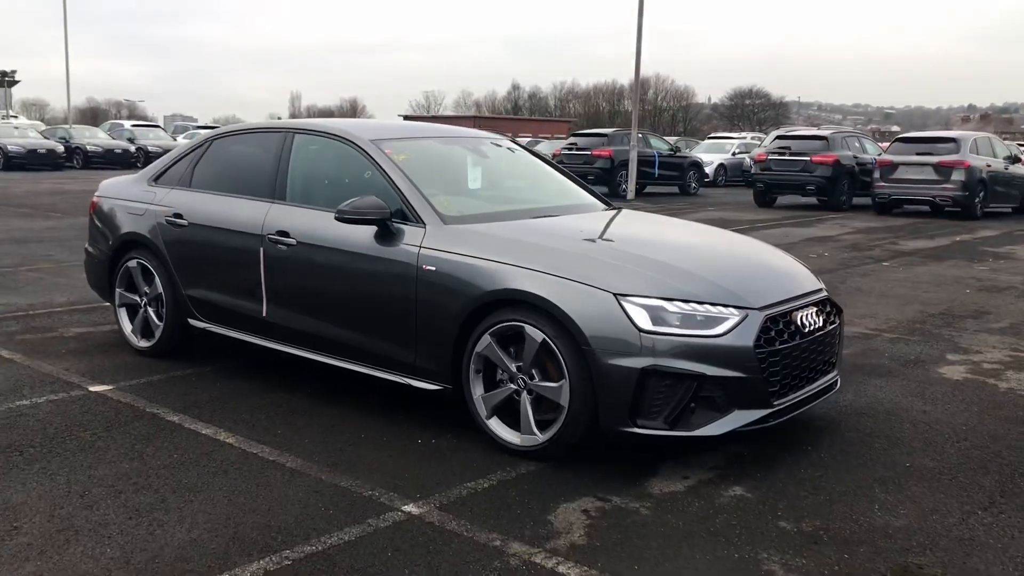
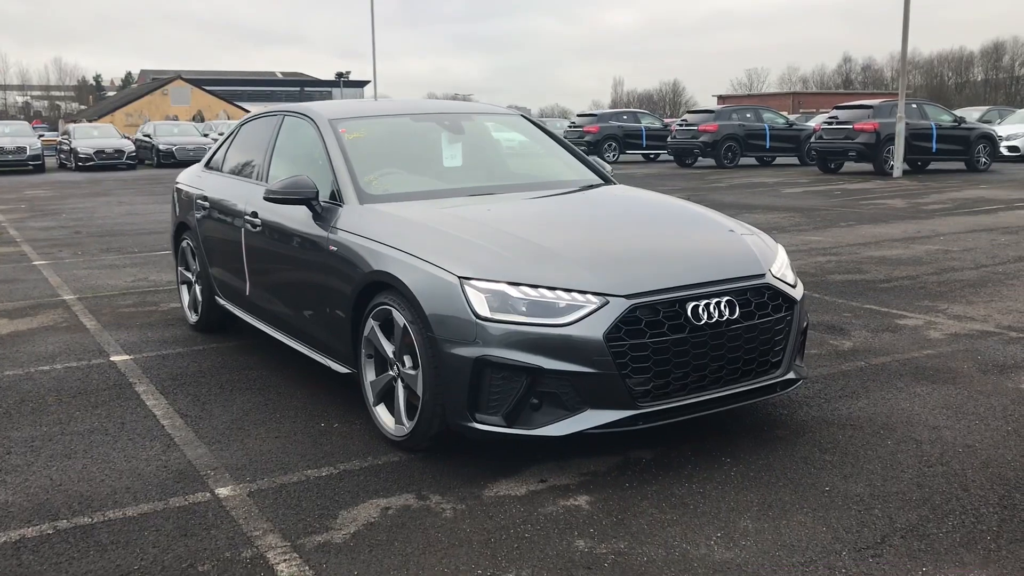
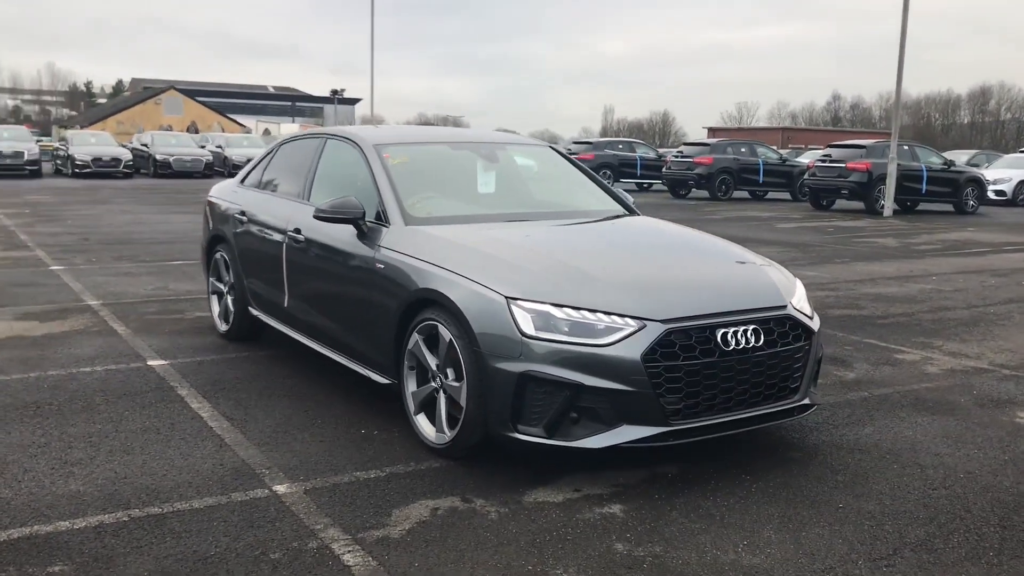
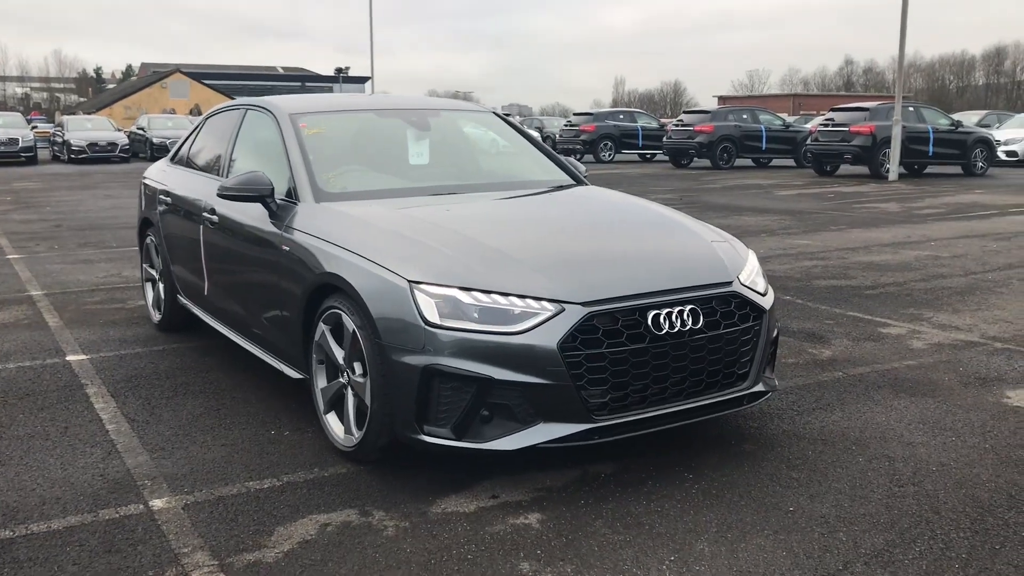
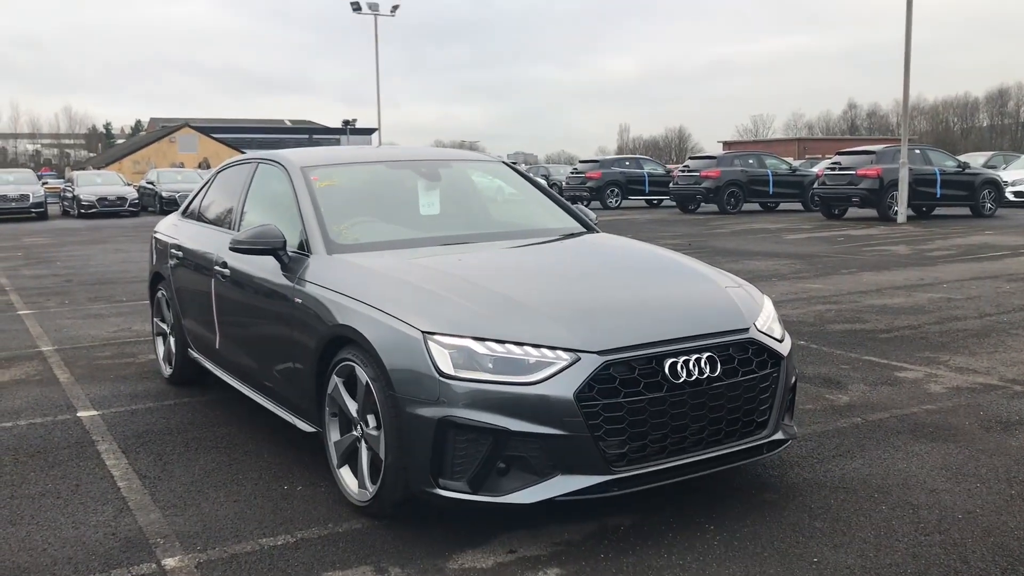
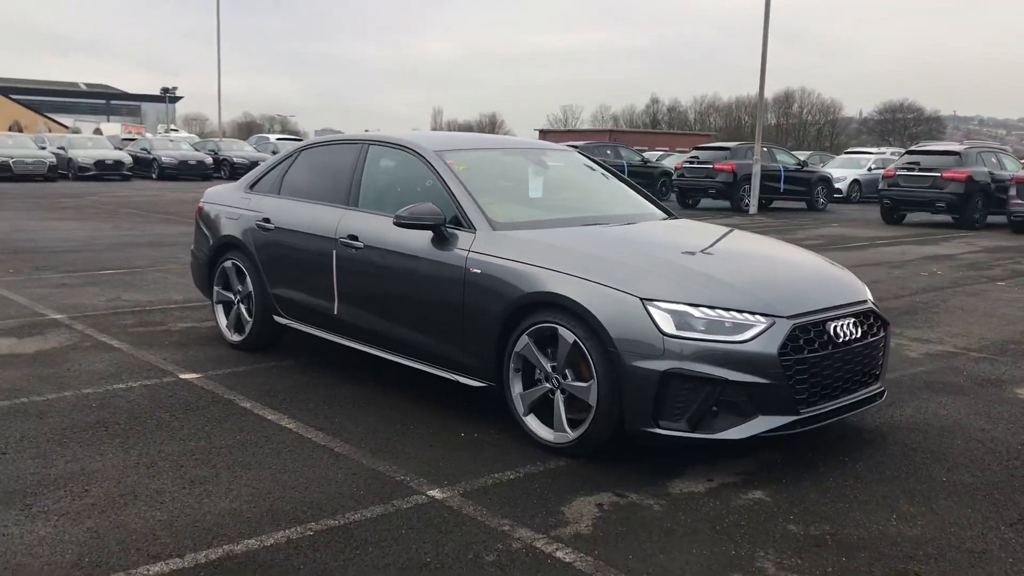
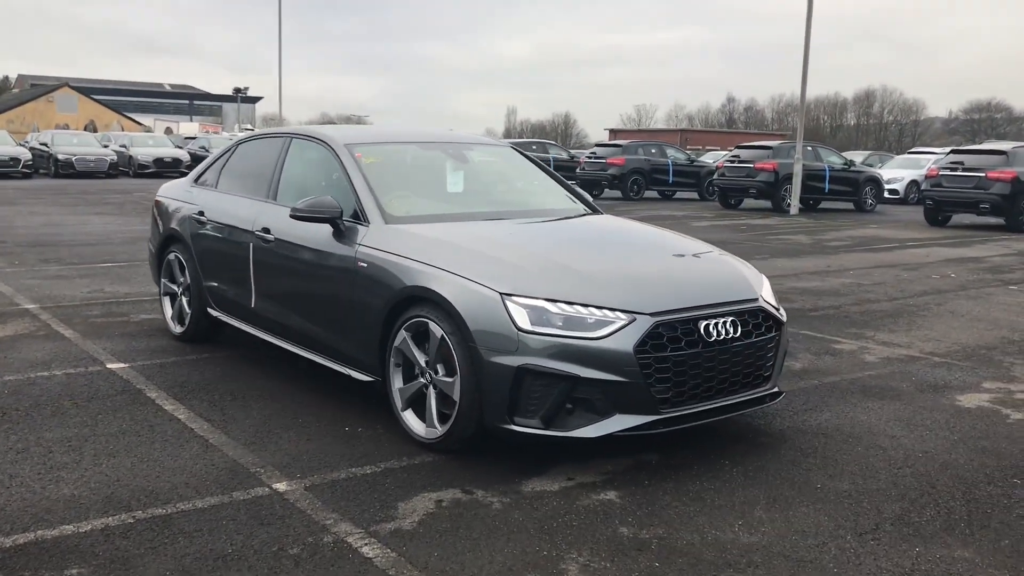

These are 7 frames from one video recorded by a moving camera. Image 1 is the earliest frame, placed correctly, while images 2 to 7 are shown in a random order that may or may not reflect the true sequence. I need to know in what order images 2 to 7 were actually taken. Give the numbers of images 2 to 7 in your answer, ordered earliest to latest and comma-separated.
6, 7, 3, 2, 4, 5
